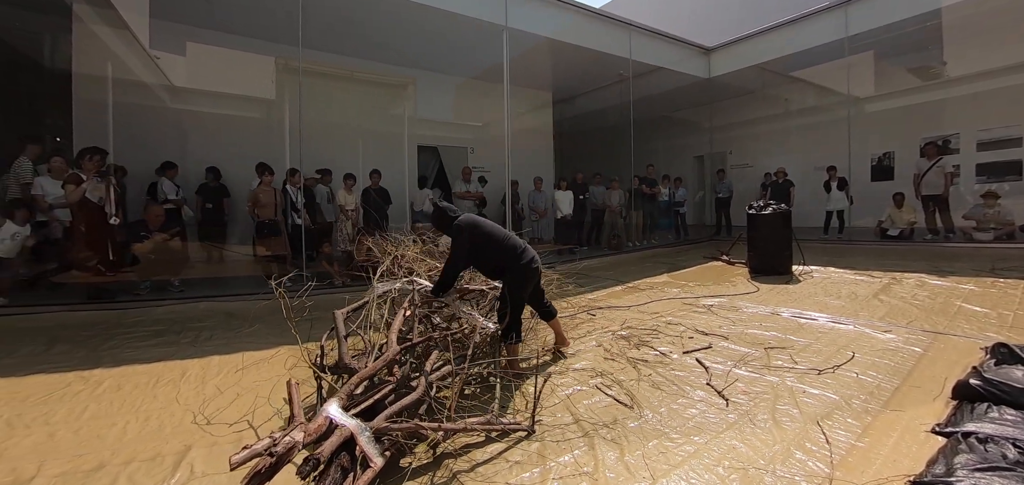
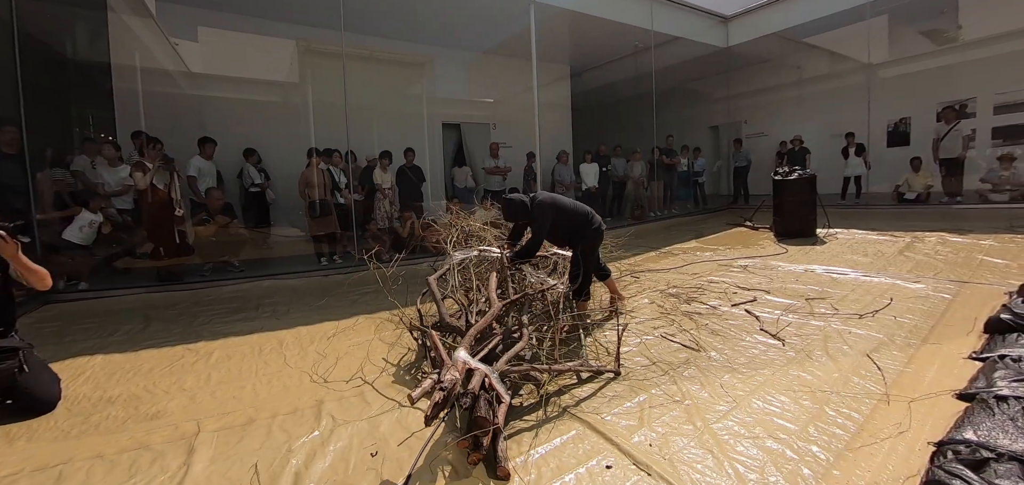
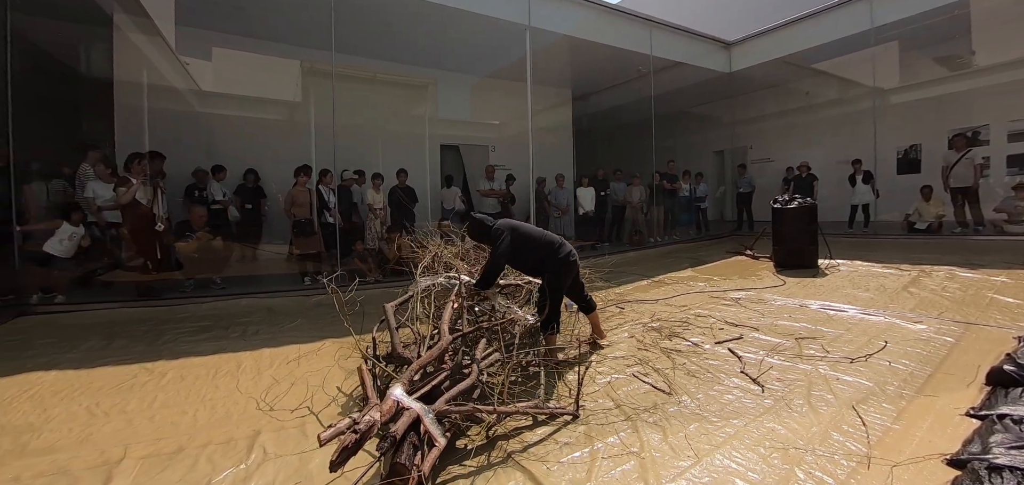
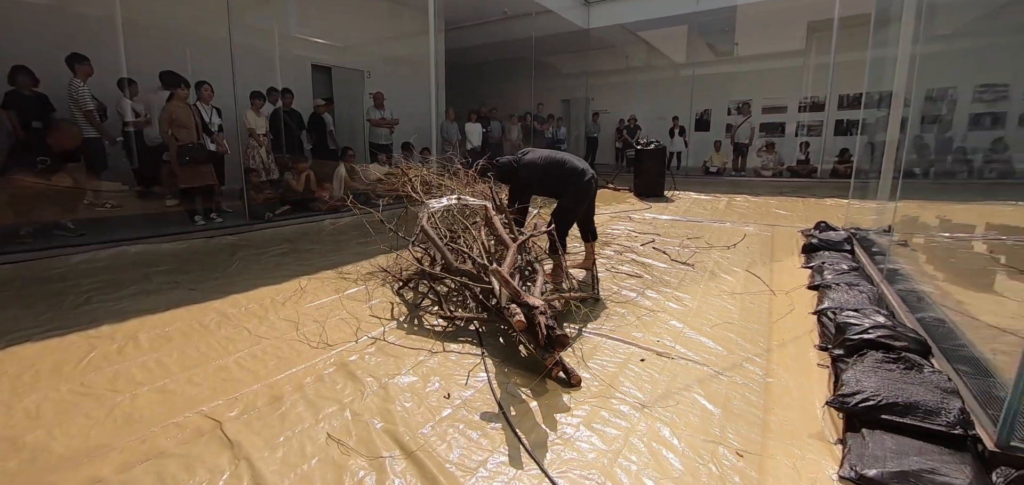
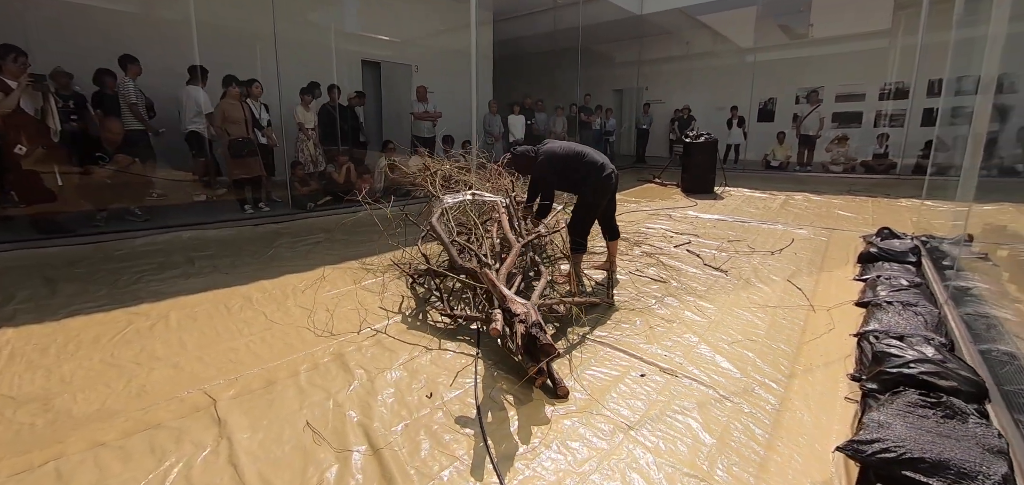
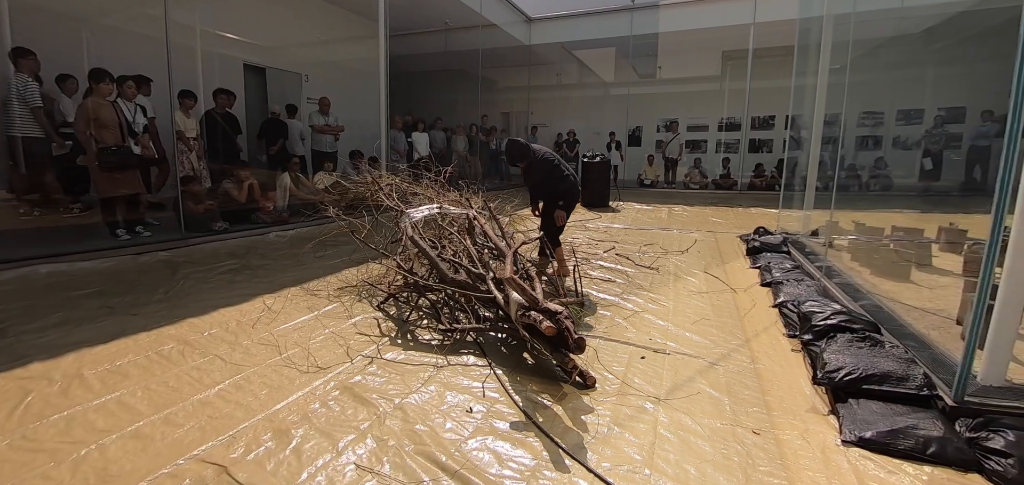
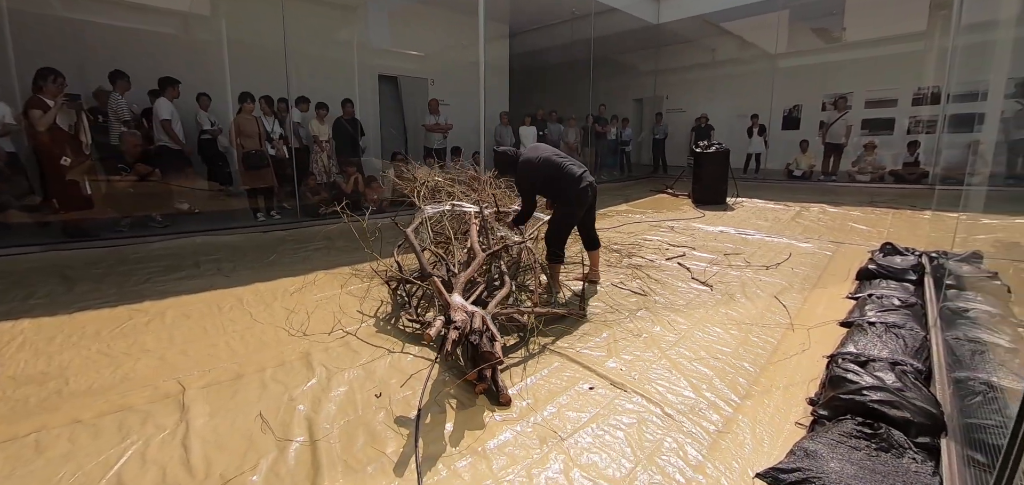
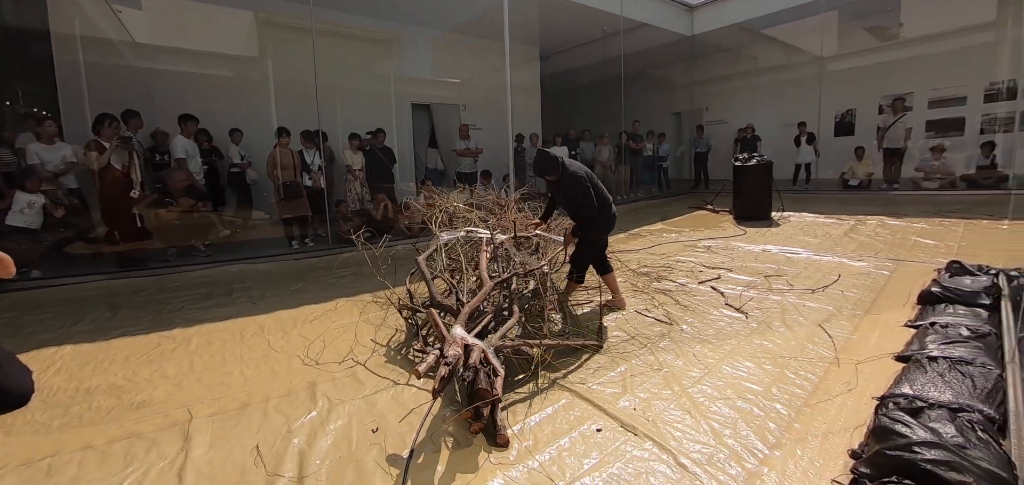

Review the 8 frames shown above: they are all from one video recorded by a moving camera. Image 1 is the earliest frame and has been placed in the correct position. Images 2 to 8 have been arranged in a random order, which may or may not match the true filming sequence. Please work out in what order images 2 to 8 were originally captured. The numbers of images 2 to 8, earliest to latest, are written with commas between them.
3, 2, 8, 7, 5, 4, 6
